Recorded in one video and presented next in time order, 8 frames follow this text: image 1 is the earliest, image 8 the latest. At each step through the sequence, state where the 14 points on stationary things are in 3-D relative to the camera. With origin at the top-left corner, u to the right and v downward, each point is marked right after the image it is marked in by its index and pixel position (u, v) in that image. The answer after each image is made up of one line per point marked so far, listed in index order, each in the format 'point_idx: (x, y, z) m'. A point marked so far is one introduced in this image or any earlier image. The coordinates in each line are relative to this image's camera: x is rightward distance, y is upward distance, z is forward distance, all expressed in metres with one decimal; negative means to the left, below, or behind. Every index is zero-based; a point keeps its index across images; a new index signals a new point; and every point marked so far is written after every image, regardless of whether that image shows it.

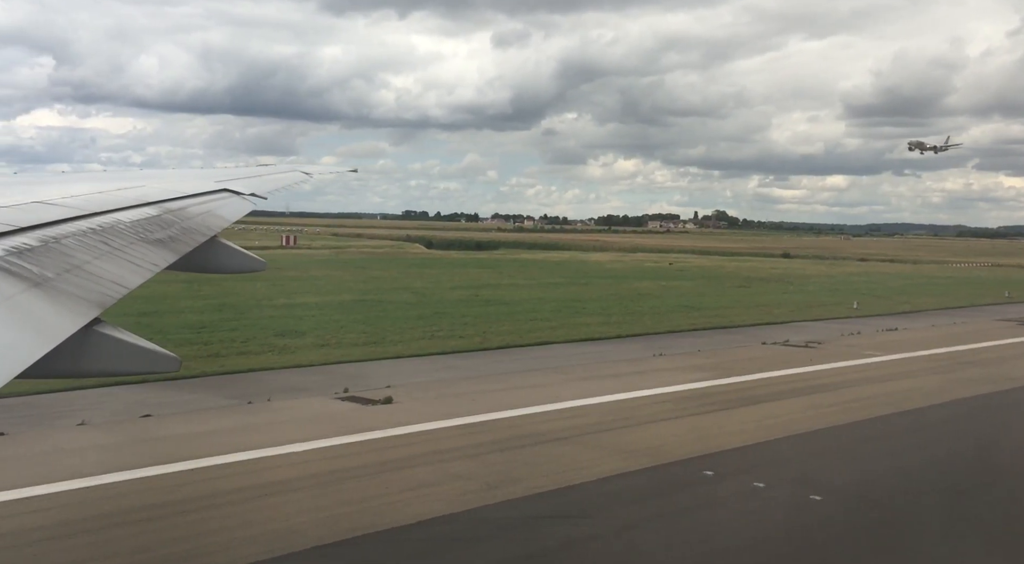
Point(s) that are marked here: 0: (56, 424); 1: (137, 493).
0: (-5.6, -1.8, +11.4) m
1: (-3.2, -1.8, +7.7) m
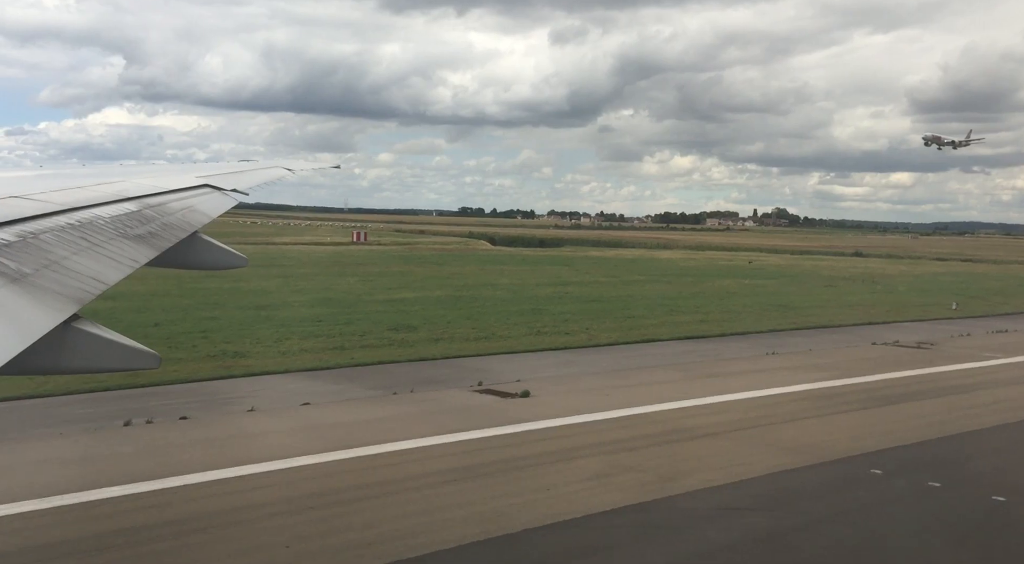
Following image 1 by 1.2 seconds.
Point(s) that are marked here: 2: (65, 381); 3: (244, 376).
0: (-3.7, -1.7, +12.0) m
1: (-1.6, -1.7, +8.1) m
2: (-7.1, -1.6, +14.8) m
3: (-4.9, -1.7, +16.5) m
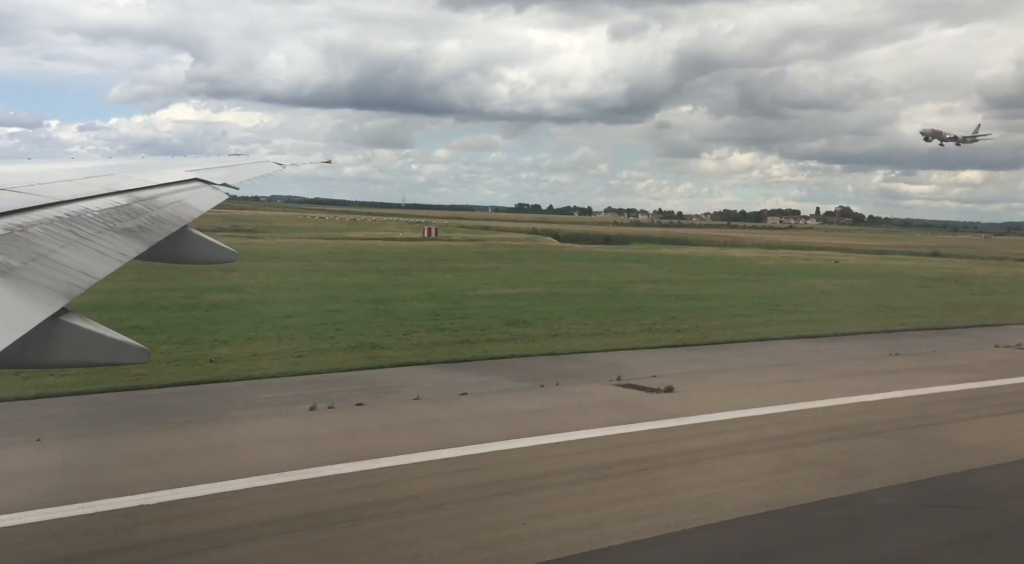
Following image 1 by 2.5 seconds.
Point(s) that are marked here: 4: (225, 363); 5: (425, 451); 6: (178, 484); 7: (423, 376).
0: (-1.6, -1.6, +12.6) m
1: (+0.2, -1.6, +8.5) m
2: (-4.7, -1.5, +15.6) m
3: (-2.4, -1.6, +17.1) m
4: (-5.0, -1.4, +16.4) m
5: (-0.9, -1.7, +8.8) m
6: (-2.6, -1.5, +6.7) m
7: (-1.4, -1.6, +15.2) m
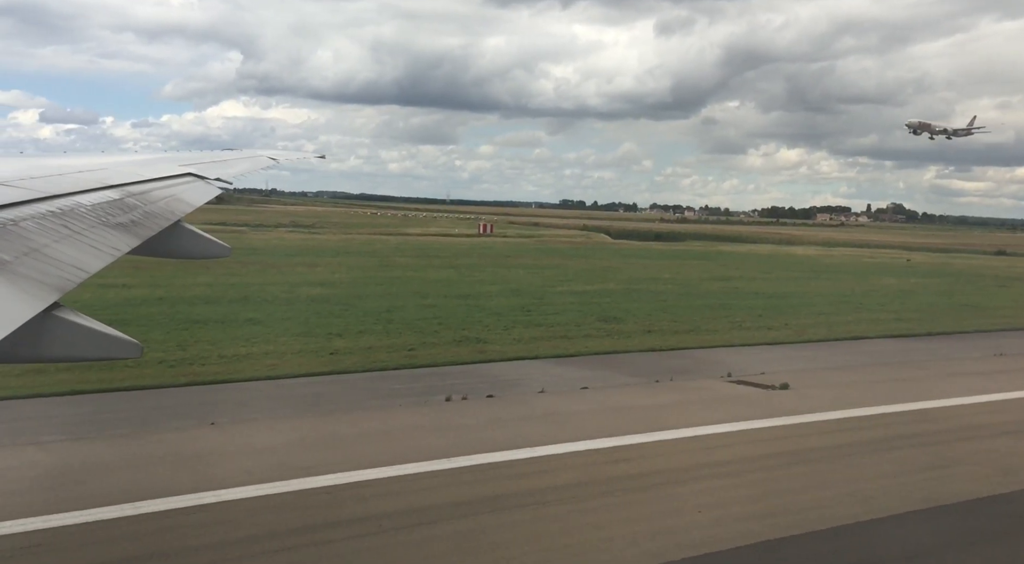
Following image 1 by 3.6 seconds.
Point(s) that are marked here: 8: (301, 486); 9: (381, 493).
0: (+0.2, -1.5, +12.8) m
1: (+1.6, -1.6, +8.7) m
2: (-2.8, -1.4, +16.2) m
3: (-0.3, -1.5, +17.5) m
4: (-3.0, -1.3, +16.9) m
5: (+0.5, -1.6, +9.1) m
6: (-1.4, -1.5, +7.1) m
7: (+0.5, -1.5, +15.5) m
8: (-1.5, -1.4, +6.3) m
9: (-0.9, -1.4, +6.3) m
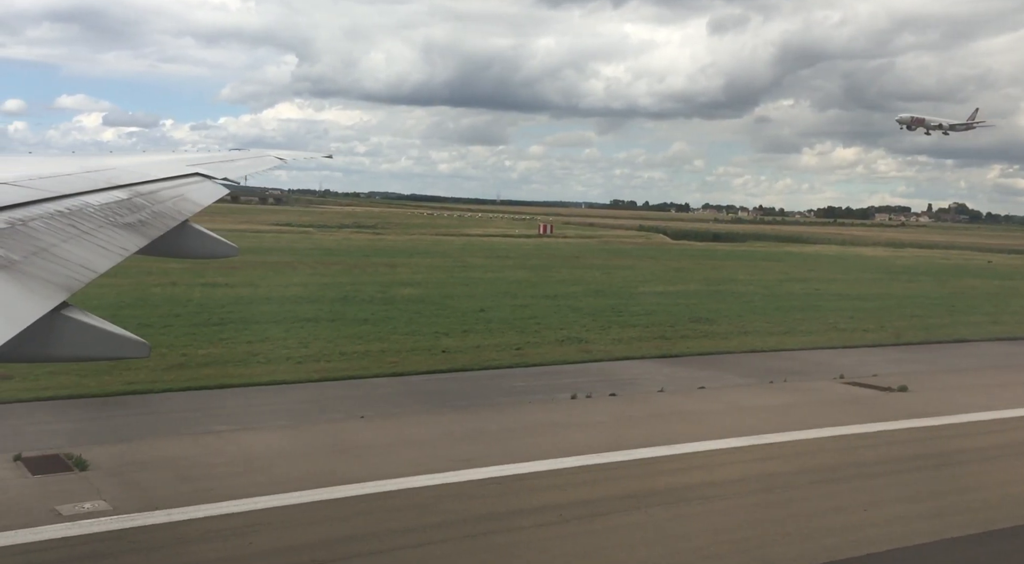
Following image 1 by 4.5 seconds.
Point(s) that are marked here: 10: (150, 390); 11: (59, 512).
0: (+1.8, -1.5, +12.9) m
1: (+2.9, -1.6, +8.7) m
2: (-0.8, -1.4, +16.5) m
3: (+1.8, -1.5, +17.6) m
4: (-1.0, -1.3, +17.2) m
5: (+1.9, -1.6, +9.2) m
6: (-0.1, -1.5, +7.4) m
7: (+2.4, -1.5, +15.6) m
8: (-0.3, -1.4, +6.5) m
9: (+0.3, -1.4, +6.5) m
10: (-4.1, -1.2, +10.7) m
11: (-2.5, -1.3, +5.2) m
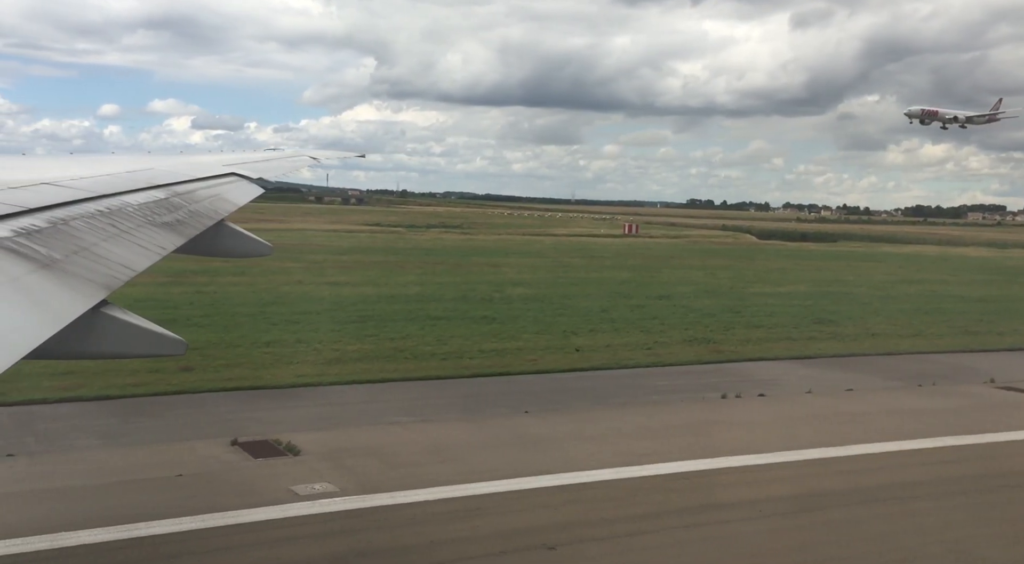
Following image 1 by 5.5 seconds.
0: (+3.9, -1.5, +12.8) m
1: (+4.5, -1.6, +8.4) m
2: (+1.6, -1.4, +16.6) m
3: (+4.3, -1.5, +17.5) m
4: (+1.5, -1.3, +17.4) m
5: (+3.5, -1.6, +9.1) m
6: (+1.3, -1.4, +7.5) m
7: (+4.7, -1.5, +15.4) m
8: (+1.0, -1.4, +6.7) m
9: (+1.6, -1.4, +6.6) m
10: (-2.3, -1.2, +11.2) m
11: (-1.3, -1.3, +5.6) m
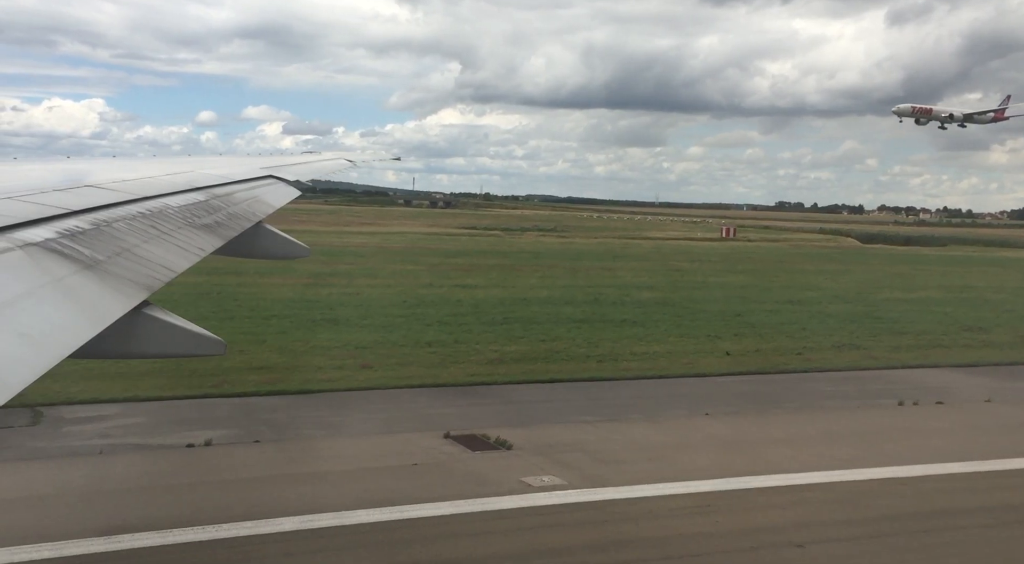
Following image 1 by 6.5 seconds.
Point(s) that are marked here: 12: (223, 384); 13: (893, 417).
0: (+6.1, -1.6, +12.4) m
1: (+6.2, -1.6, +8.0) m
2: (+4.4, -1.4, +16.4) m
3: (+7.1, -1.6, +16.9) m
4: (+4.3, -1.4, +17.2) m
5: (+5.3, -1.6, +8.7) m
6: (+2.9, -1.5, +7.4) m
7: (+7.2, -1.6, +14.8) m
8: (+2.5, -1.4, +6.6) m
9: (+3.1, -1.4, +6.5) m
10: (-0.2, -1.2, +11.5) m
11: (+0.1, -1.3, +5.8) m
12: (-3.1, -1.1, +9.7) m
13: (+4.1, -1.5, +10.2) m
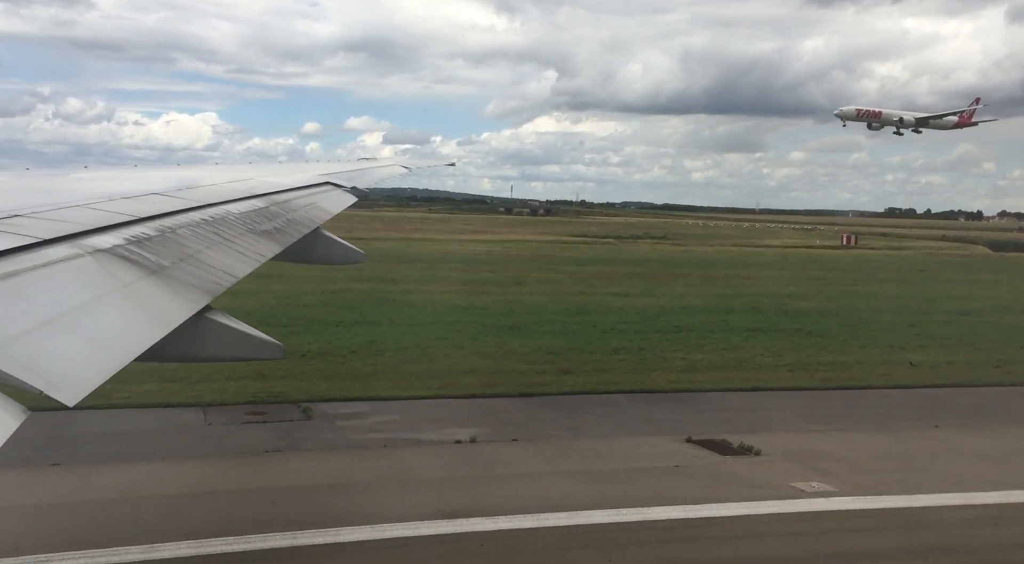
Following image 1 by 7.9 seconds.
0: (+8.7, -1.7, +11.4) m
1: (+8.1, -1.7, +7.1) m
2: (+7.5, -1.6, +15.7) m
3: (+10.3, -1.7, +15.8) m
4: (+7.6, -1.6, +16.5) m
5: (+7.4, -1.7, +7.9) m
6: (+4.8, -1.5, +7.0) m
7: (+10.2, -1.7, +13.7) m
8: (+4.3, -1.4, +6.2) m
9: (+4.9, -1.5, +6.0) m
10: (+2.3, -1.3, +11.5) m
11: (+1.8, -1.3, +5.8) m
12: (-0.8, -1.1, +10.1) m
13: (+6.4, -1.6, +9.6) m
